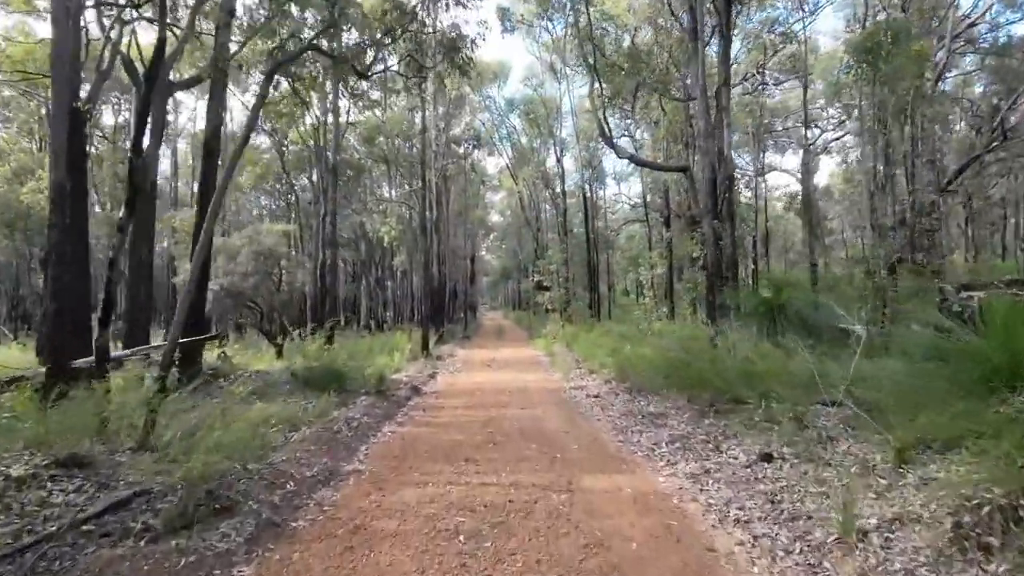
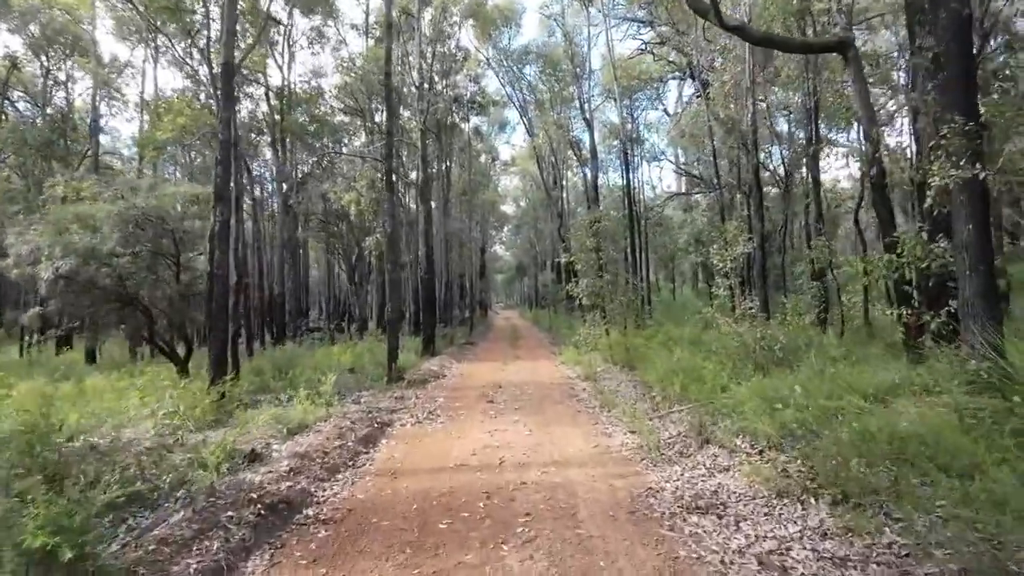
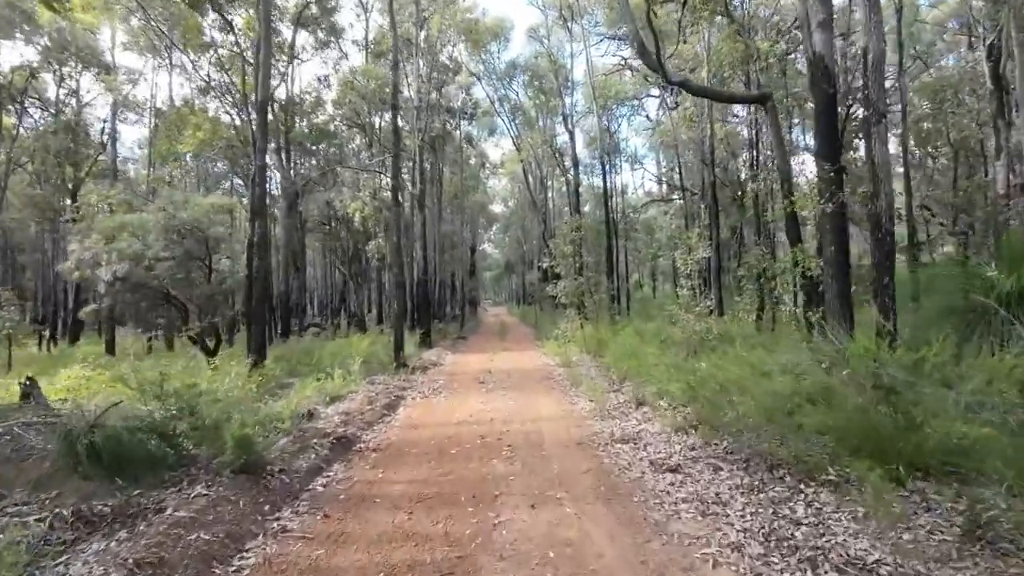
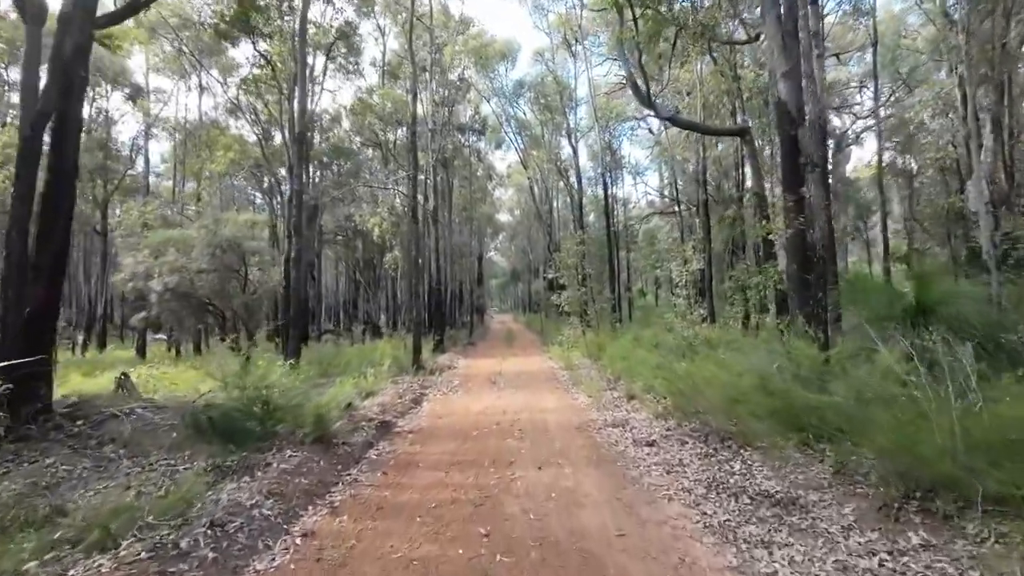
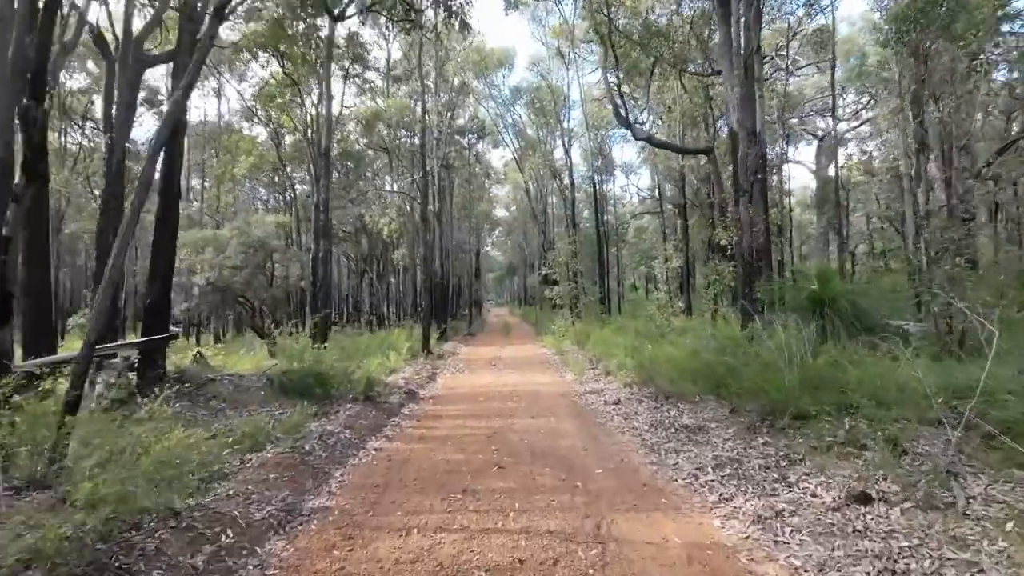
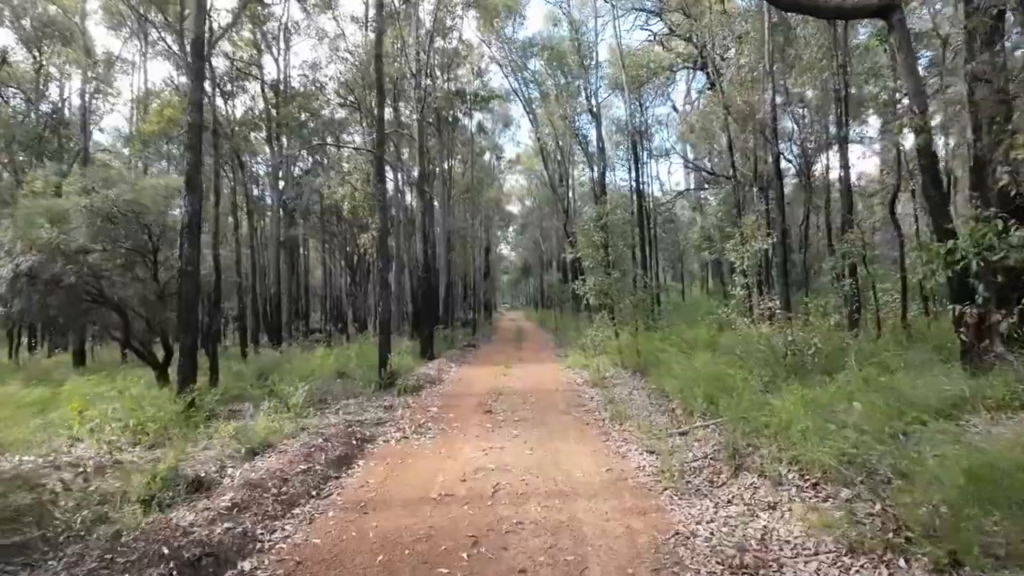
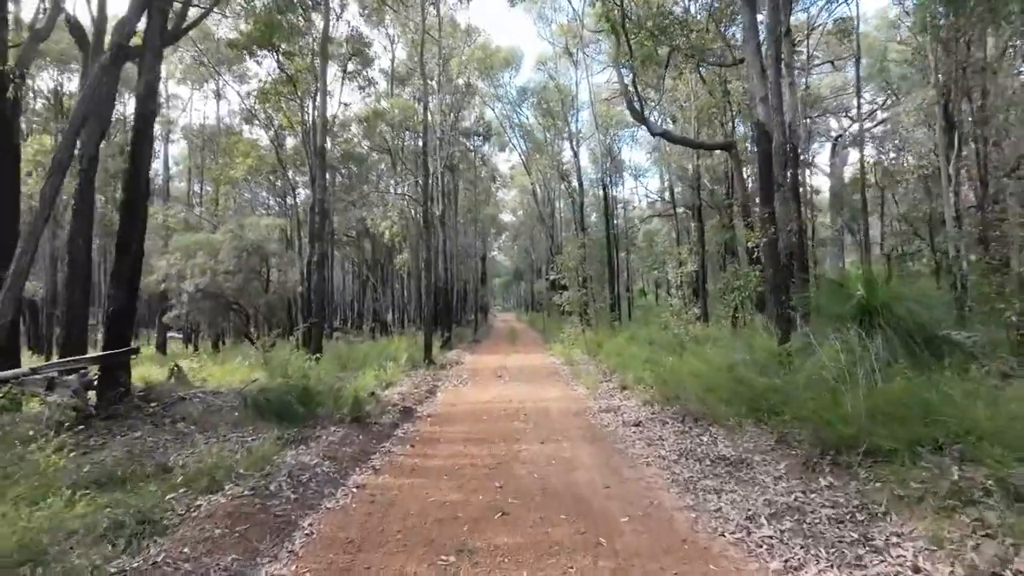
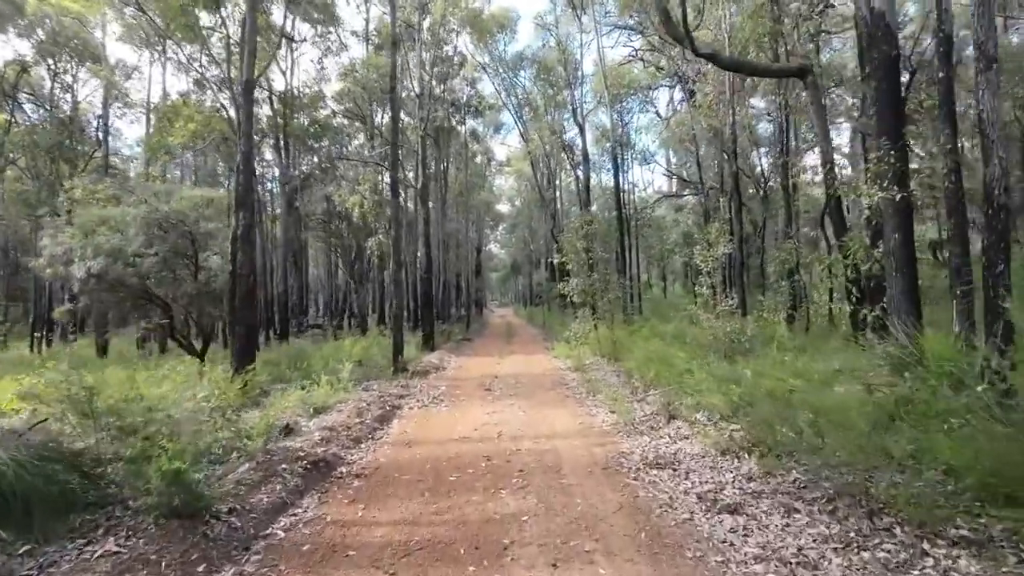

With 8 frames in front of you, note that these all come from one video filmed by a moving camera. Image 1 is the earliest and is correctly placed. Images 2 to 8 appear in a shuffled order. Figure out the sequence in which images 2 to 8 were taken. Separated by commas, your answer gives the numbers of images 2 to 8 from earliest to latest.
5, 7, 4, 3, 8, 2, 6
